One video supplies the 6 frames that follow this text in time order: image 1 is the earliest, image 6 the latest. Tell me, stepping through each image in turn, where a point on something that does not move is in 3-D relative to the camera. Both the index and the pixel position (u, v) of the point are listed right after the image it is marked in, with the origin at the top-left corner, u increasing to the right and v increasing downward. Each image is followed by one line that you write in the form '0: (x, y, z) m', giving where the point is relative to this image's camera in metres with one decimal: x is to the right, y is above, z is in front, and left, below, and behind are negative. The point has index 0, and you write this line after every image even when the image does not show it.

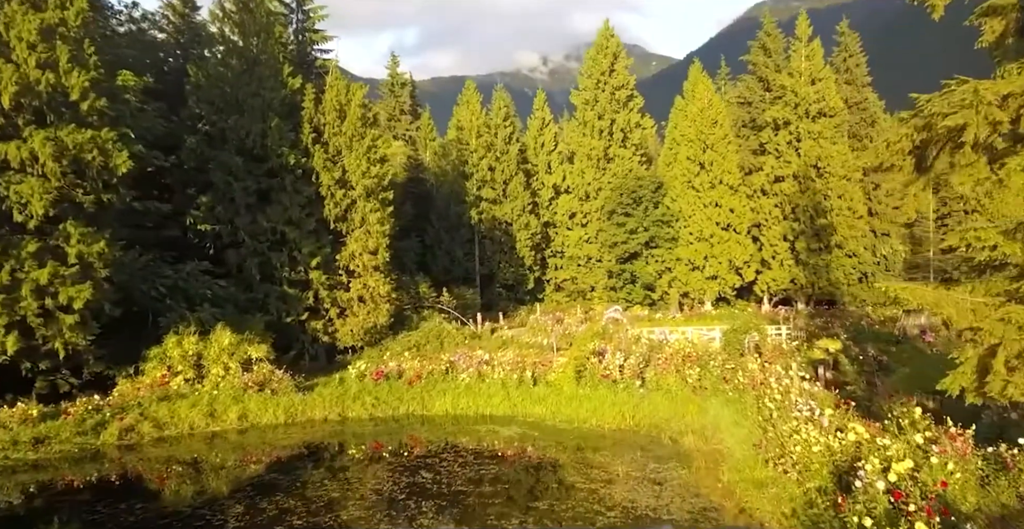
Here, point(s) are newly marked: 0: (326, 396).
0: (-4.1, -2.9, +15.4) m
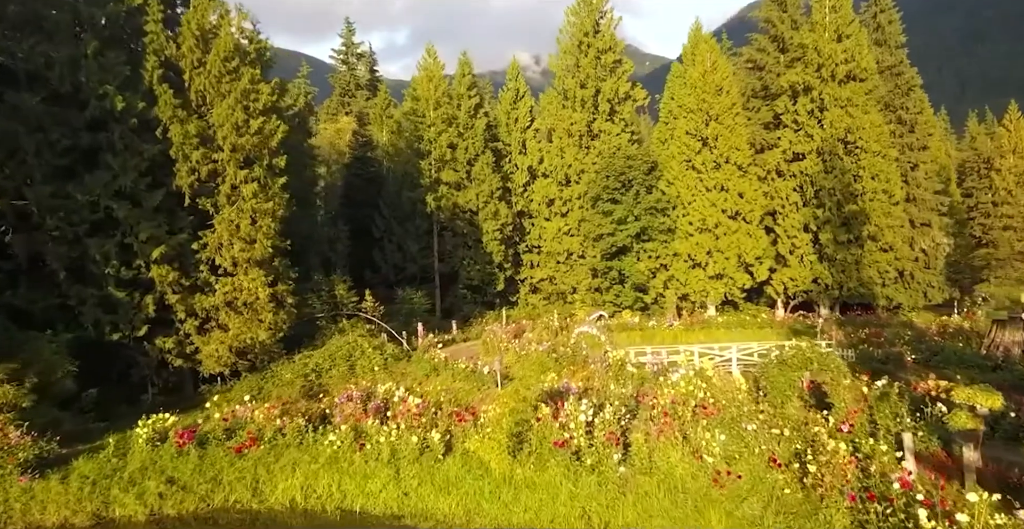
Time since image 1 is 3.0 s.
0: (-5.5, -2.7, +8.9) m
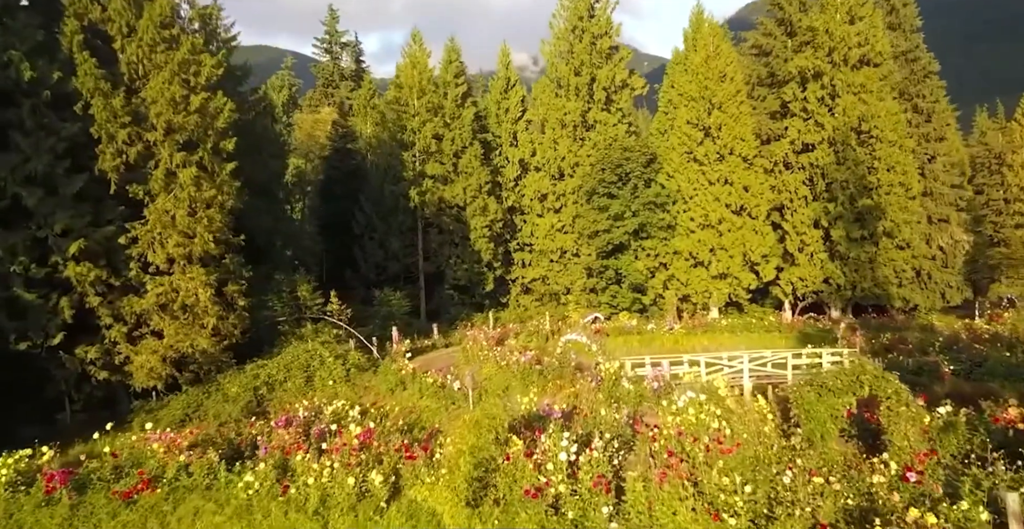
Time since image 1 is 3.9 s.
0: (-5.9, -2.7, +6.8) m
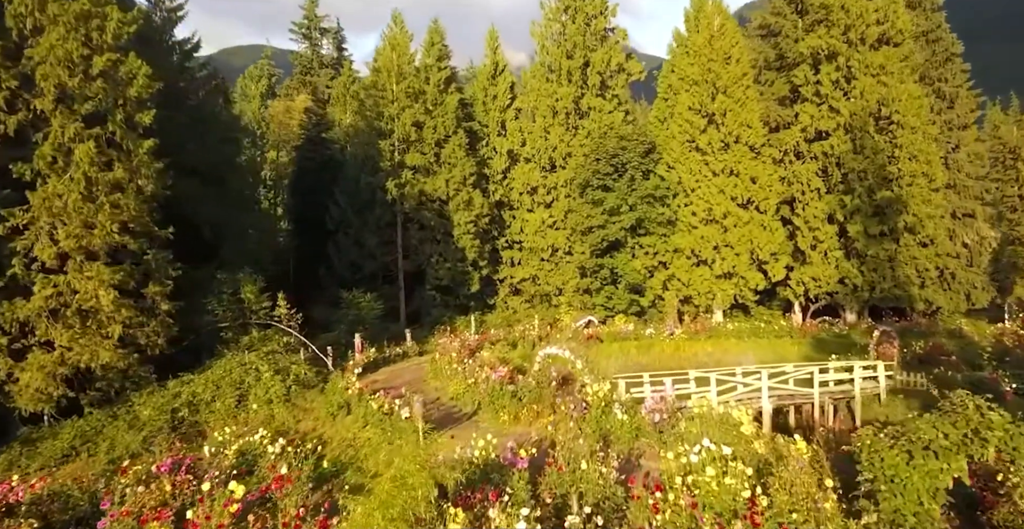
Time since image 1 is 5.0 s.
0: (-6.4, -2.6, +4.4) m
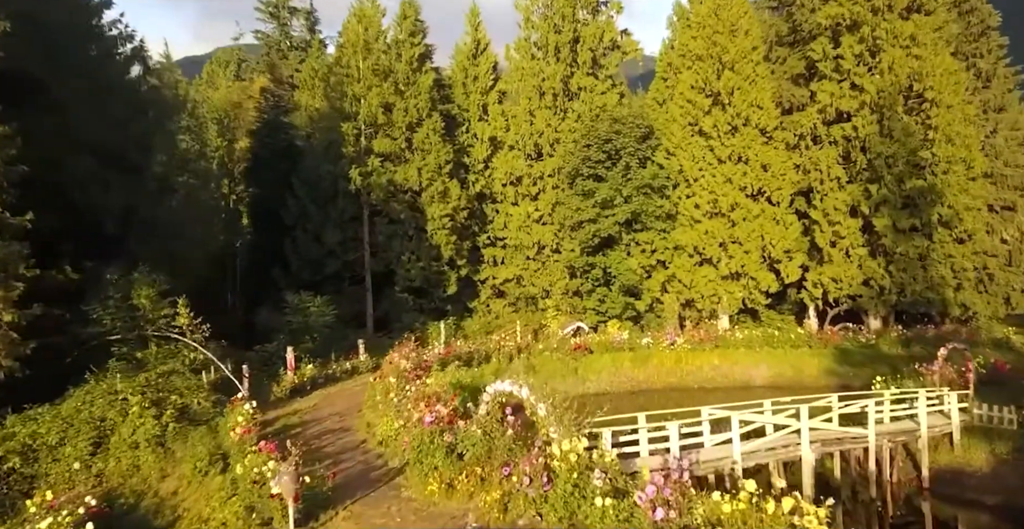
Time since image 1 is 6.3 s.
0: (-7.0, -2.6, +1.2) m
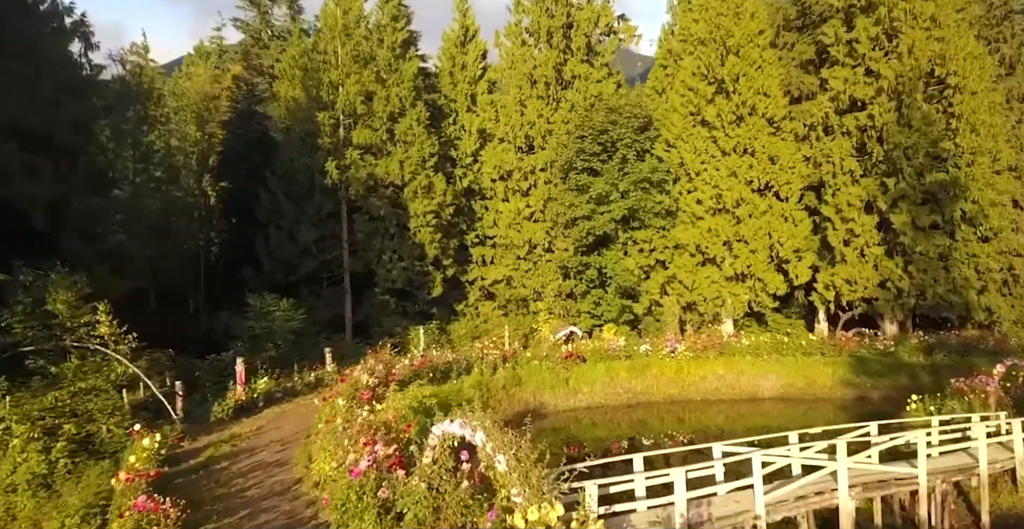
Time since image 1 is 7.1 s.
0: (-7.3, -2.6, -0.5) m
